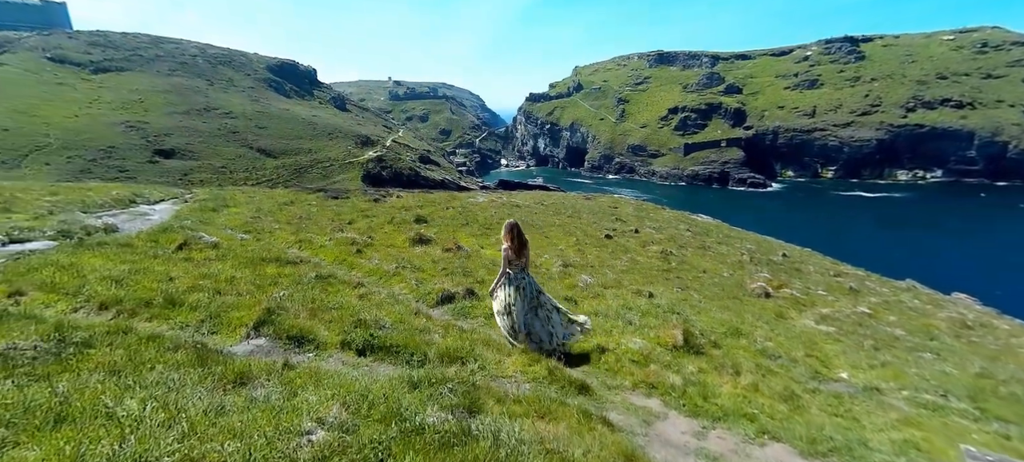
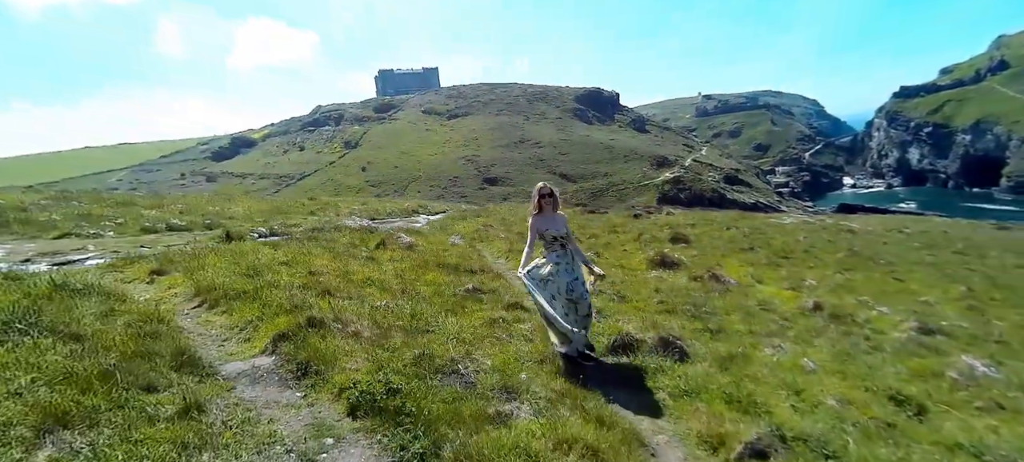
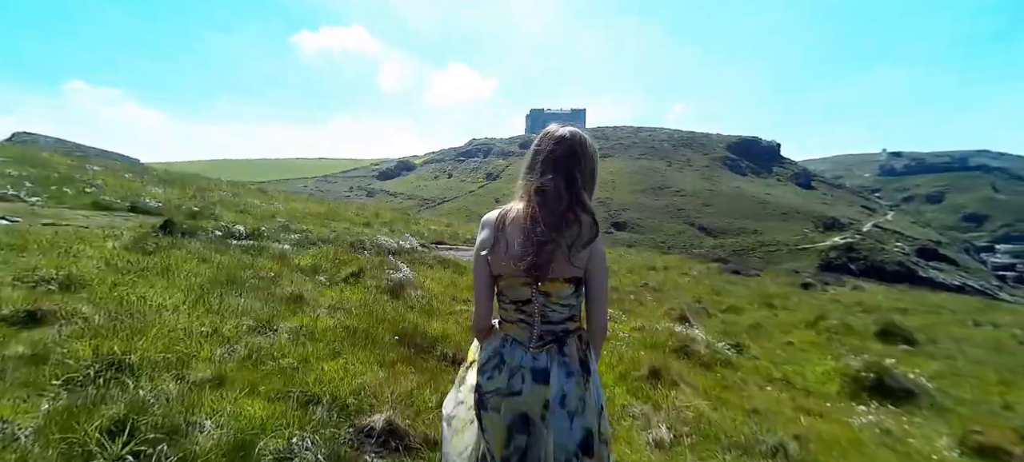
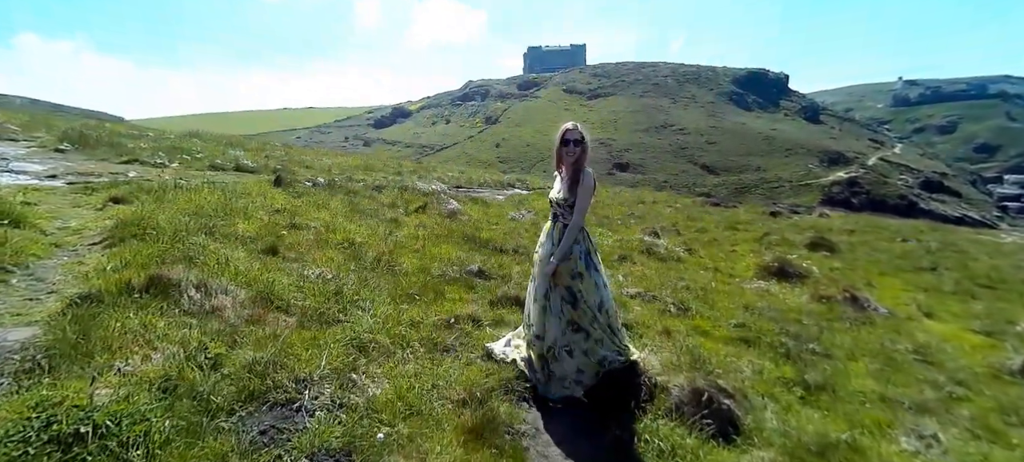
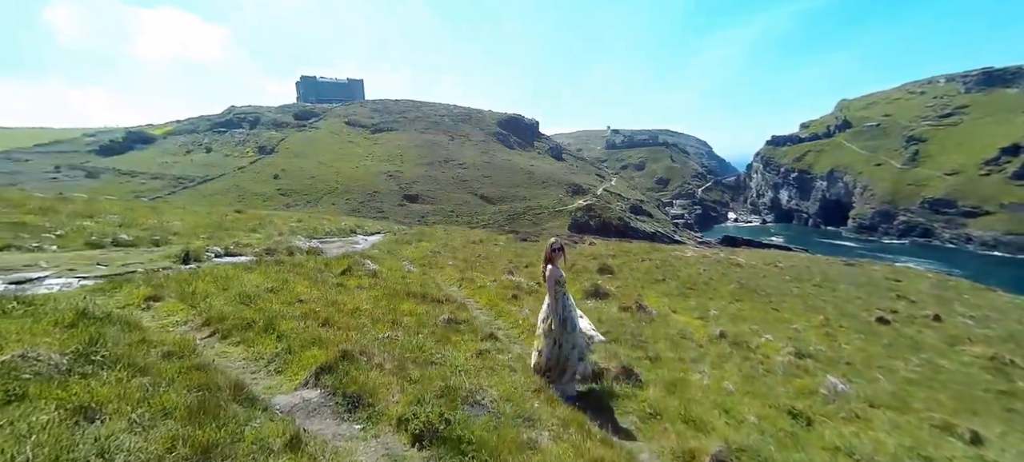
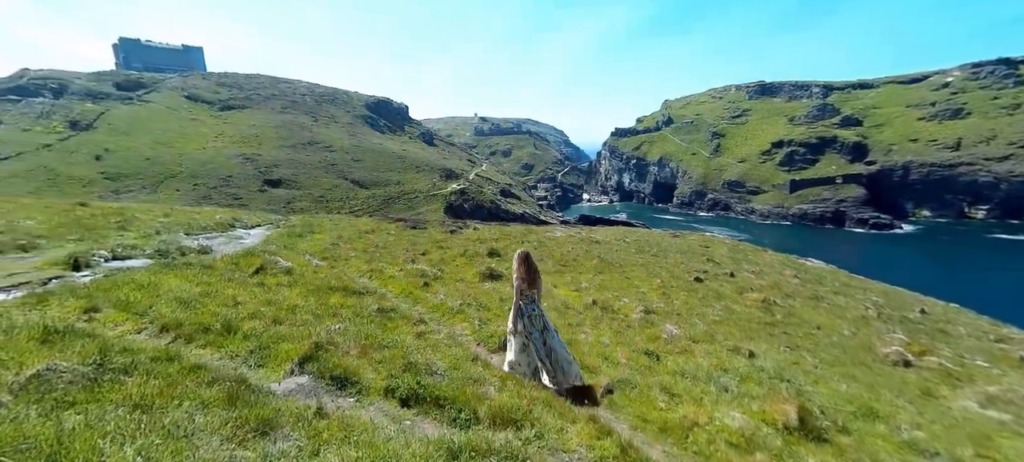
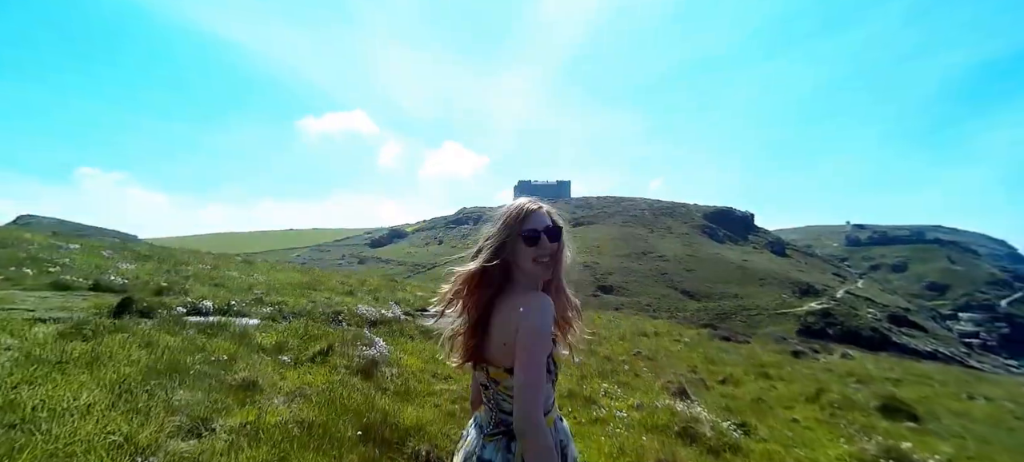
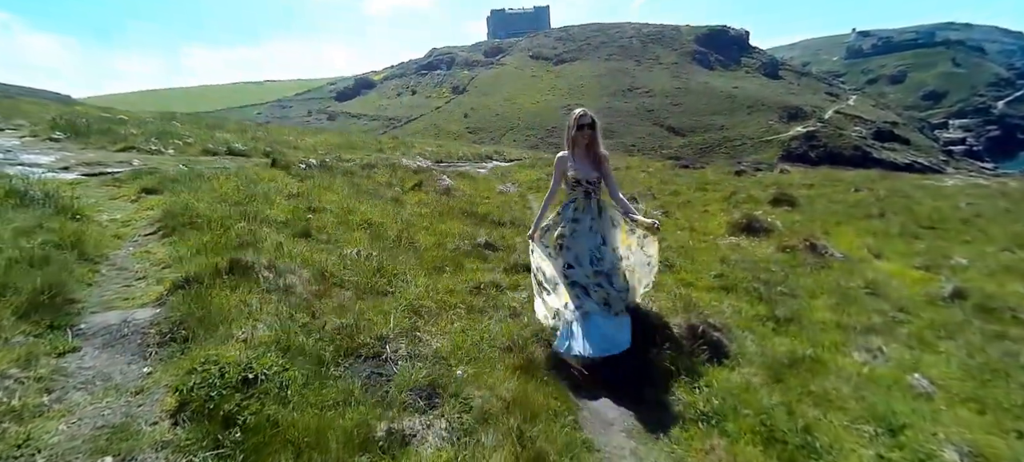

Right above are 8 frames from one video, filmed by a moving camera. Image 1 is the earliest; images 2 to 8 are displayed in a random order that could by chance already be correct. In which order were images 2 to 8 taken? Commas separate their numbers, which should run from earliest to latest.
6, 5, 2, 8, 4, 3, 7
